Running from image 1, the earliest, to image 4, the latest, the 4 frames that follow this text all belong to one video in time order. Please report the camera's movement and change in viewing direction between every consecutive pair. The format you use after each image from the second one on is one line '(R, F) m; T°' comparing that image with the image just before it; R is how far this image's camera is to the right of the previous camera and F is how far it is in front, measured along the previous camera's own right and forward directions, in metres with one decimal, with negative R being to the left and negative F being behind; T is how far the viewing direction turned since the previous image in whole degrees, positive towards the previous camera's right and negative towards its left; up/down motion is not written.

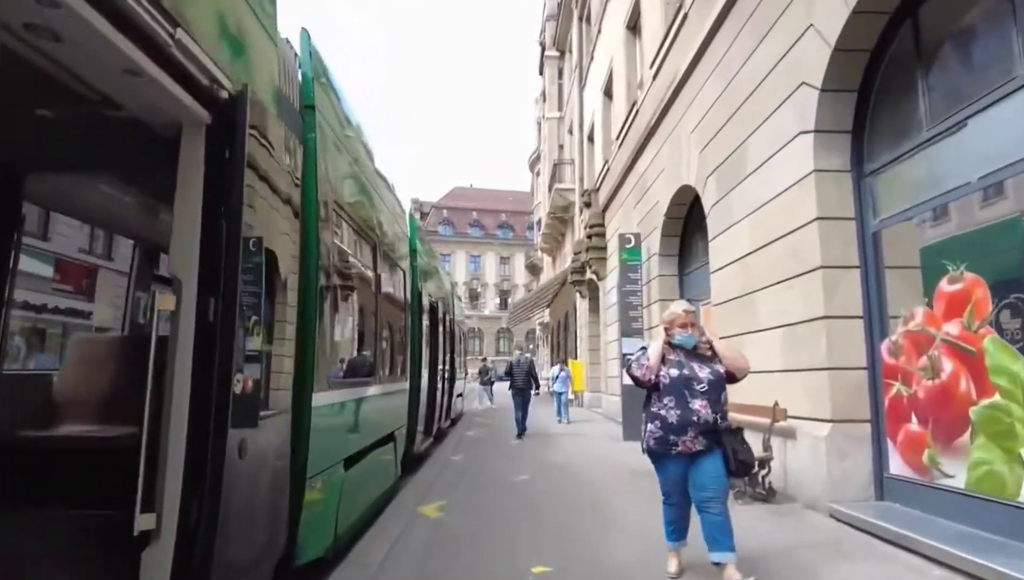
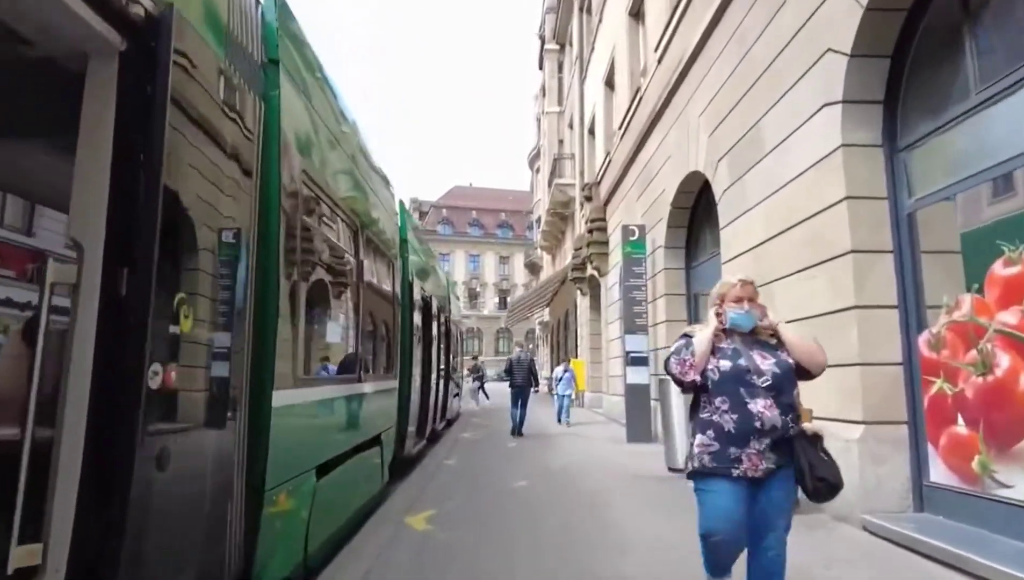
(0.0, +0.6) m; 0°
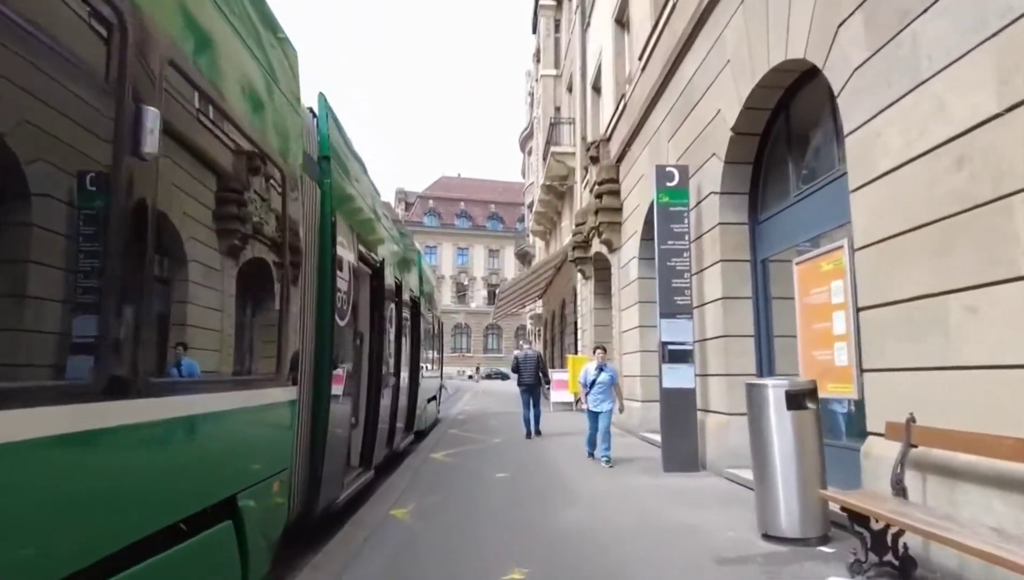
(0.0, +3.4) m; +1°
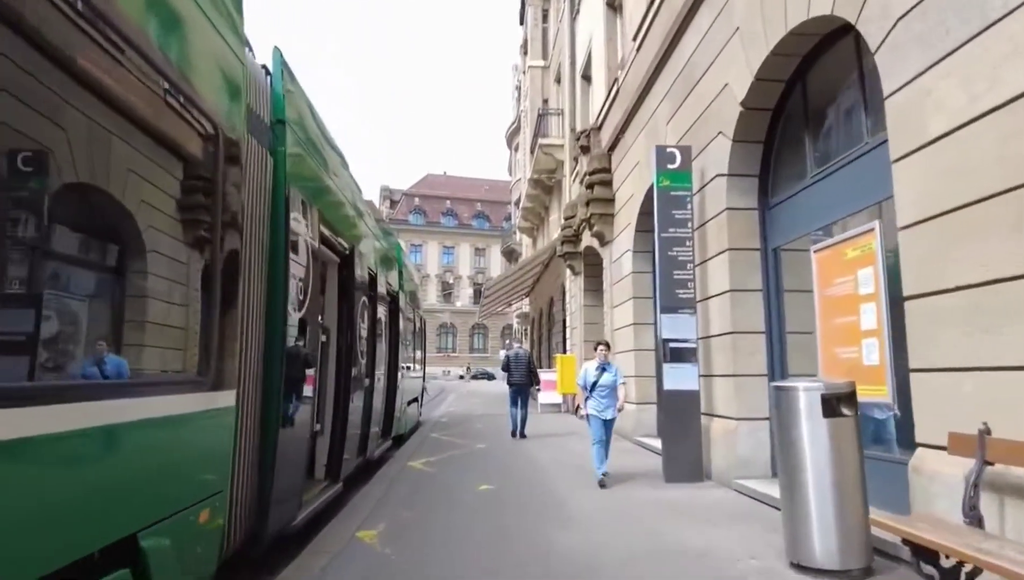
(0.0, +0.8) m; +1°
